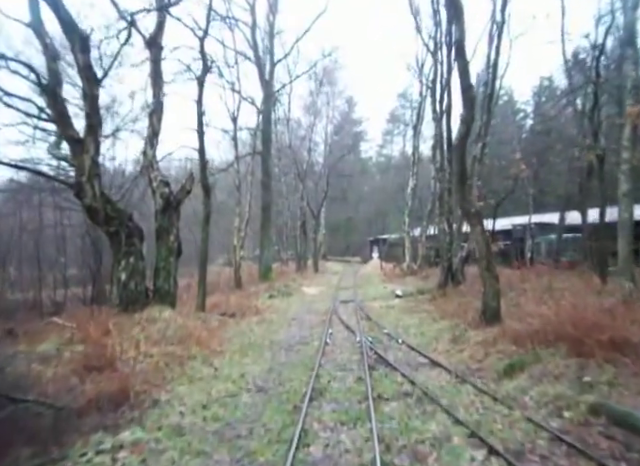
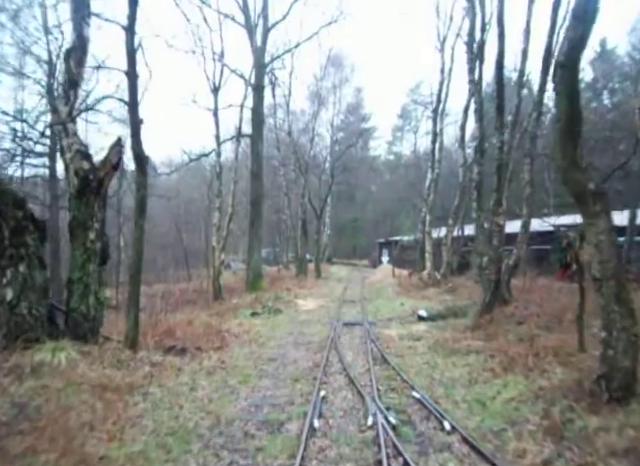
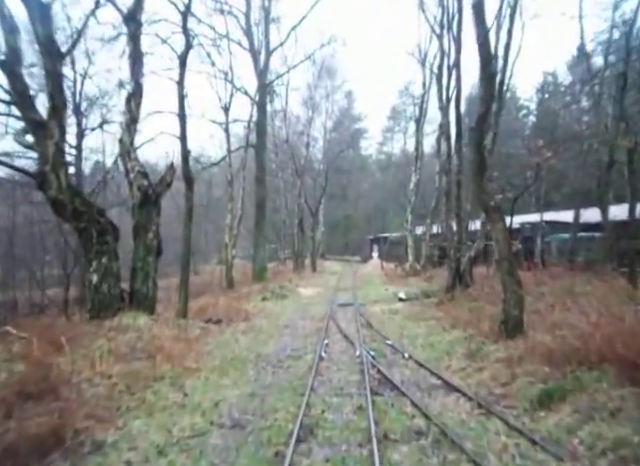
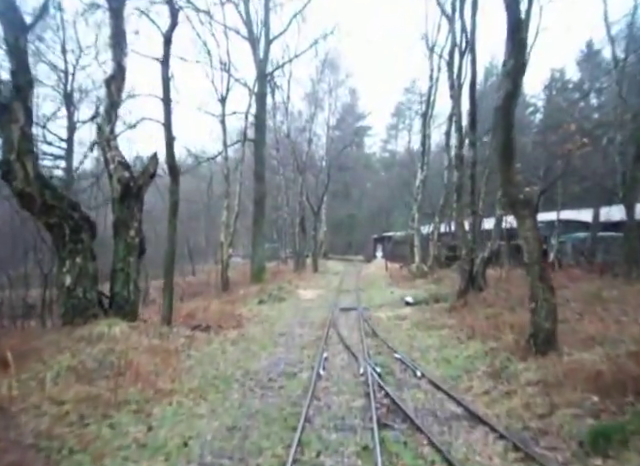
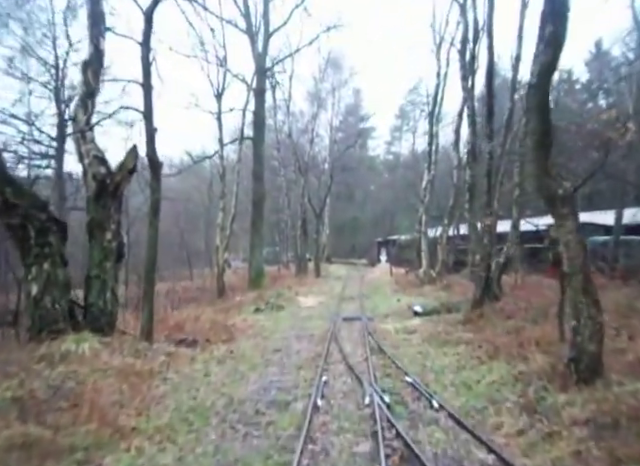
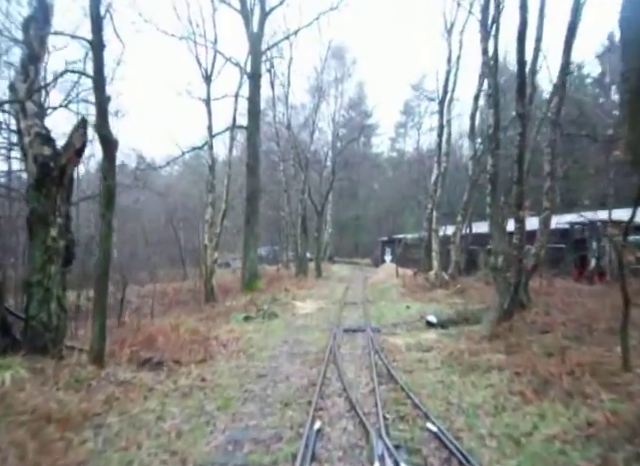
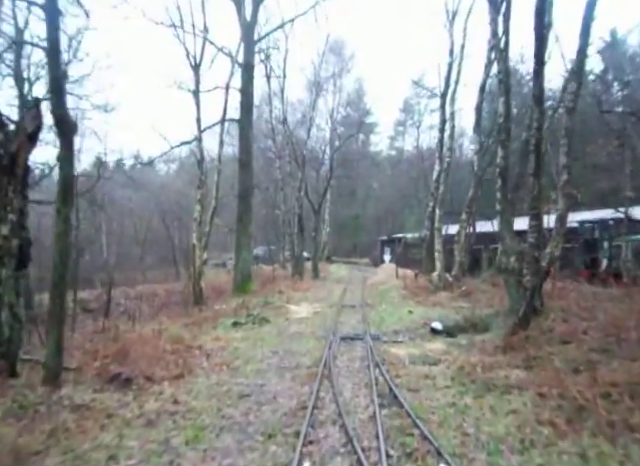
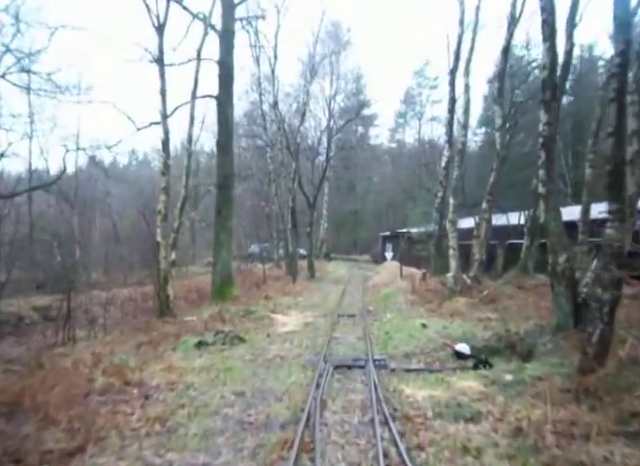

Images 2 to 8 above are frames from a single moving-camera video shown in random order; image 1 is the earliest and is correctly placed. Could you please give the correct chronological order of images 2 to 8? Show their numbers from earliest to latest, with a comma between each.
3, 4, 5, 2, 6, 7, 8
